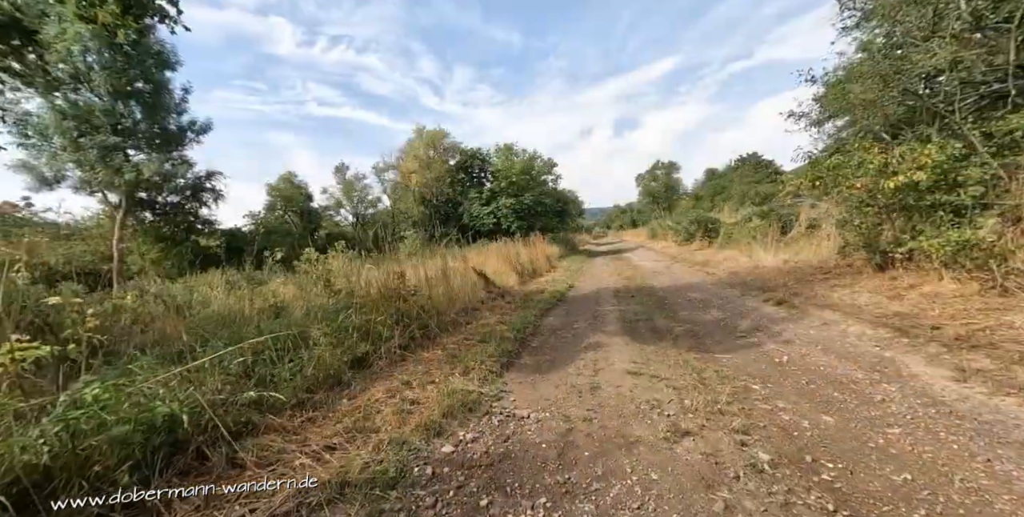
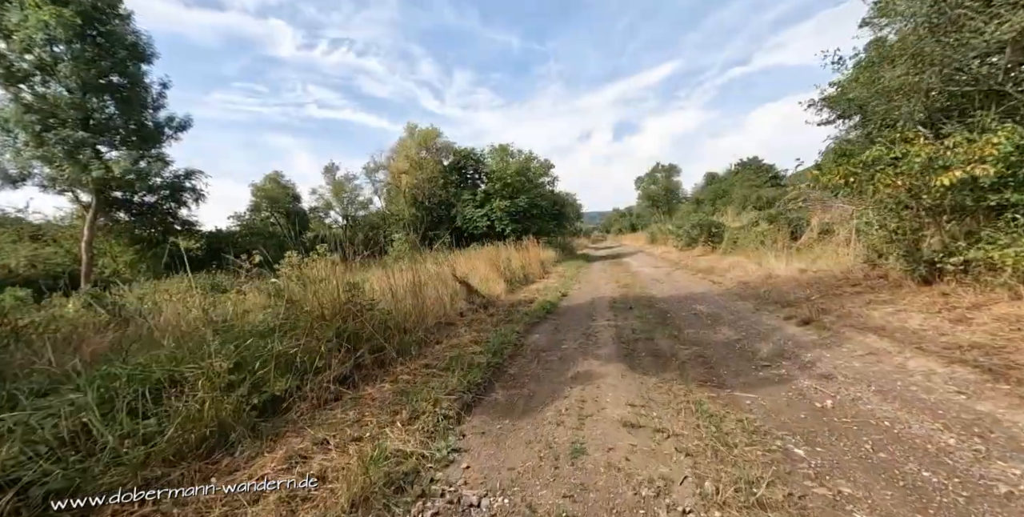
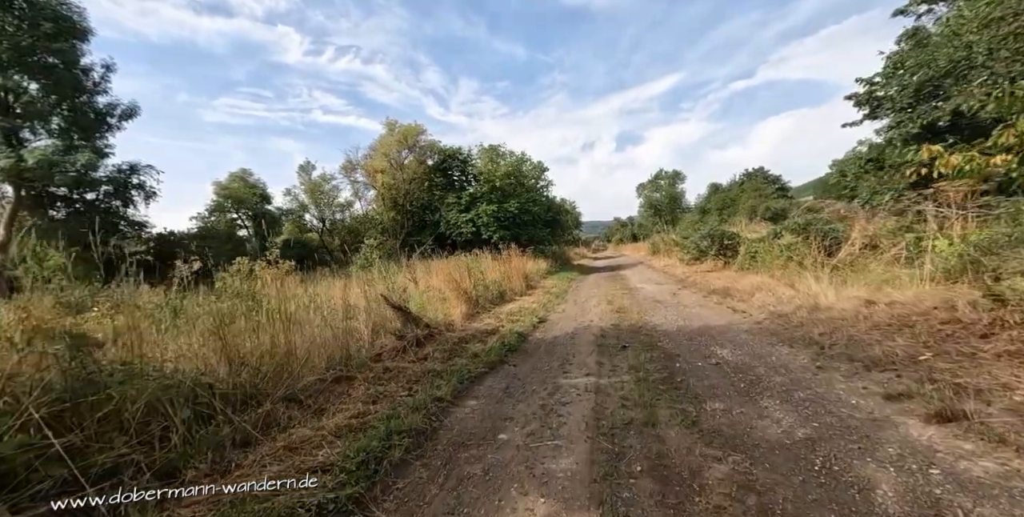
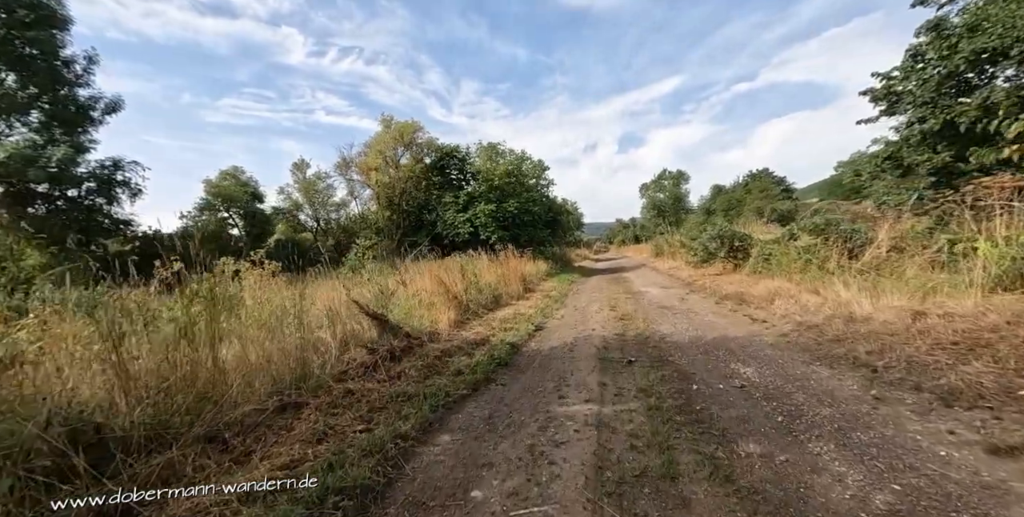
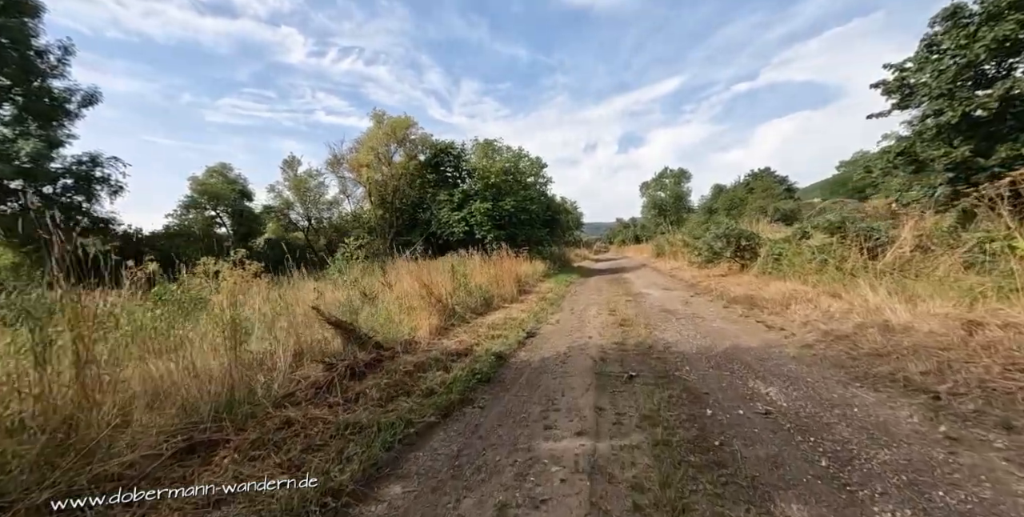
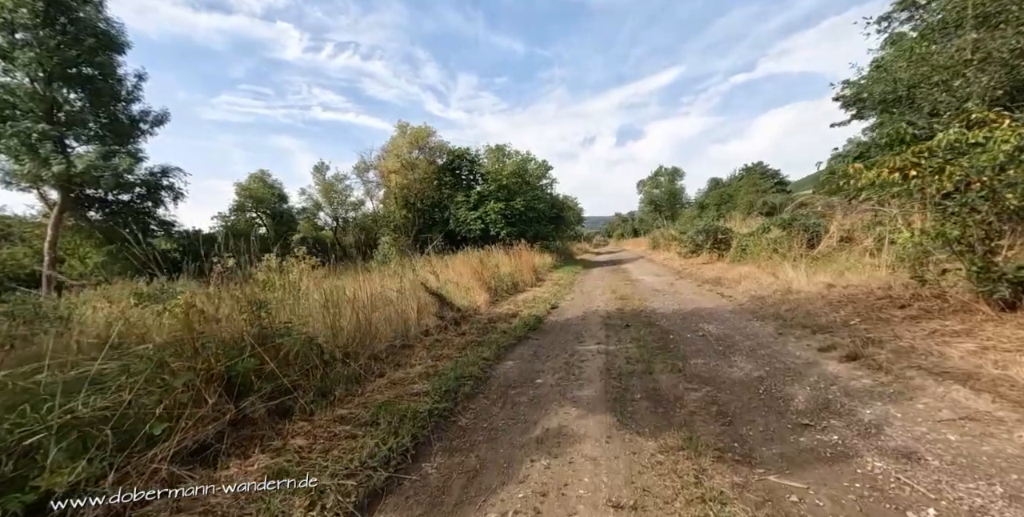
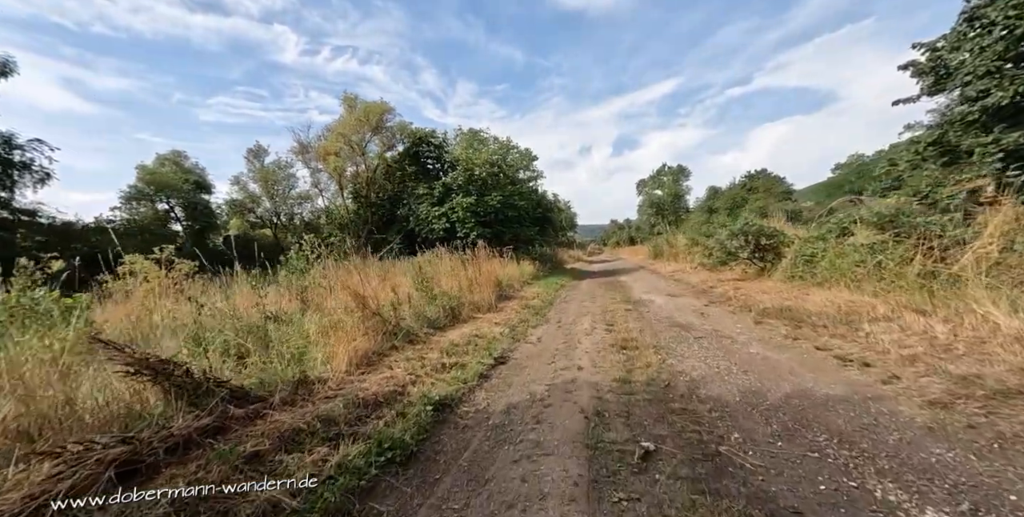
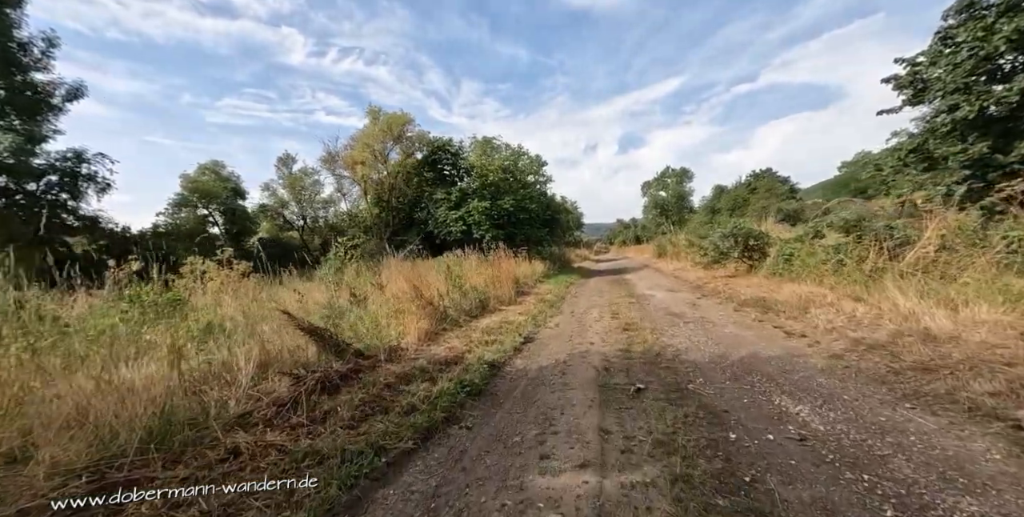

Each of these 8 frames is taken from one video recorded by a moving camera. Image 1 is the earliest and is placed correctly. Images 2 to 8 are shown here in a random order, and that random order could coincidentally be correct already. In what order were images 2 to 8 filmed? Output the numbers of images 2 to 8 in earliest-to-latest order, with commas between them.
2, 6, 3, 4, 5, 8, 7
